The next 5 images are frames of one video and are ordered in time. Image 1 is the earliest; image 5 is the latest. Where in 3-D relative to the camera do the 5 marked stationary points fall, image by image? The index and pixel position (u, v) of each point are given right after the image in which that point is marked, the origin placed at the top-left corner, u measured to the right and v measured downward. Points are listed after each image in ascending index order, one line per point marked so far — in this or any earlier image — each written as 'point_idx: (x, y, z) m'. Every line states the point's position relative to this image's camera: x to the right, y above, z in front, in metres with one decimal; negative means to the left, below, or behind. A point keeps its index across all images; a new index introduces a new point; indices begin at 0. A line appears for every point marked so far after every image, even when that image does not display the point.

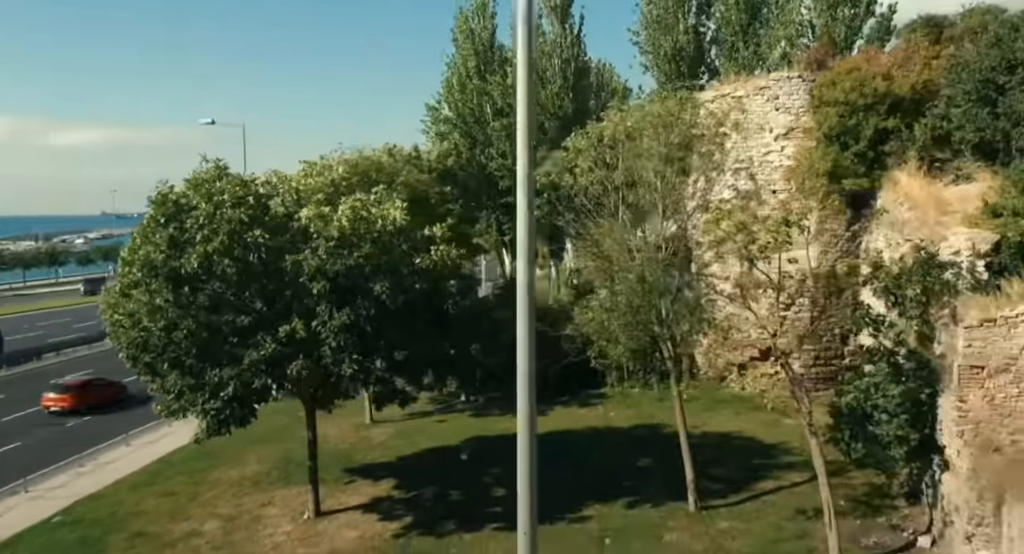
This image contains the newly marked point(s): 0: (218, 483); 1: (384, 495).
0: (-6.8, -4.8, +19.7) m
1: (-2.7, -4.6, +18.0) m
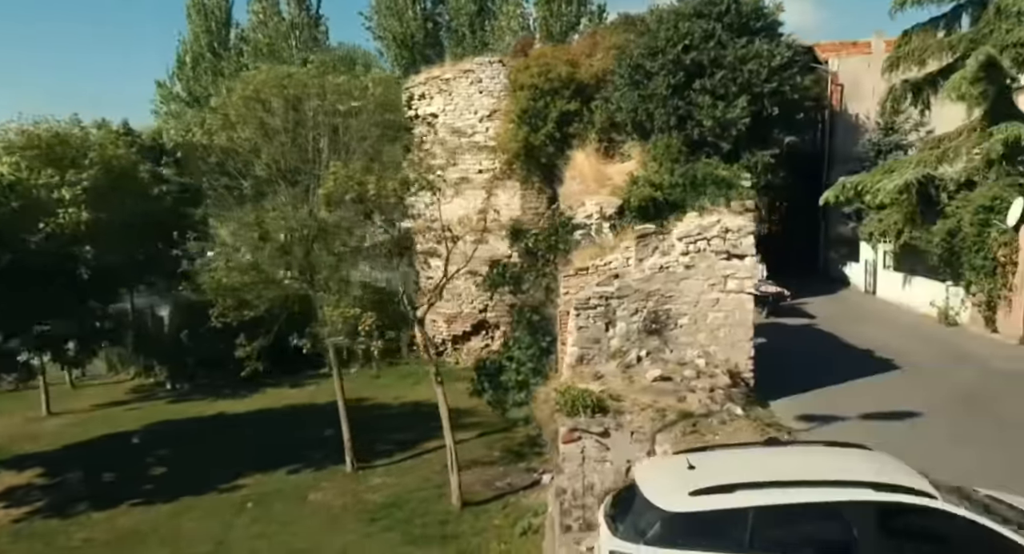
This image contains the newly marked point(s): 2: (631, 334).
0: (-14.0, -4.2, +17.5) m
1: (-9.6, -4.0, +16.8) m
2: (+1.4, -0.7, +9.7) m
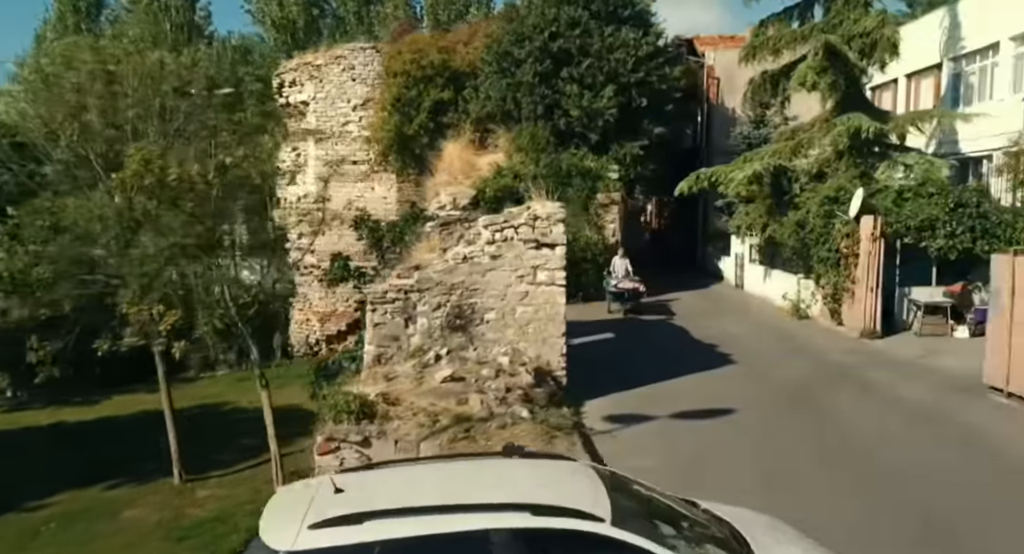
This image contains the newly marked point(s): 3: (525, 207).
0: (-16.8, -4.2, +15.2) m
1: (-12.4, -4.0, +14.9) m
2: (-0.8, -0.6, +8.9) m
3: (+0.1, +0.7, +9.1) m
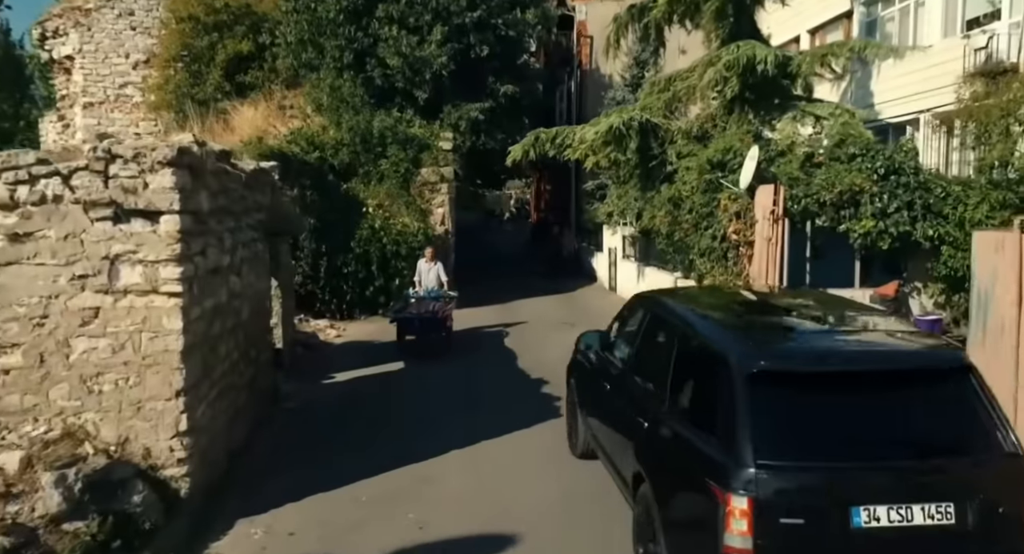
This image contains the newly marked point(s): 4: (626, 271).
0: (-19.7, -4.3, +8.7) m
1: (-15.3, -4.1, +8.9) m
2: (-3.1, -0.6, +4.2) m
3: (-2.2, +0.7, +4.4) m
4: (+2.1, +0.1, +15.5) m
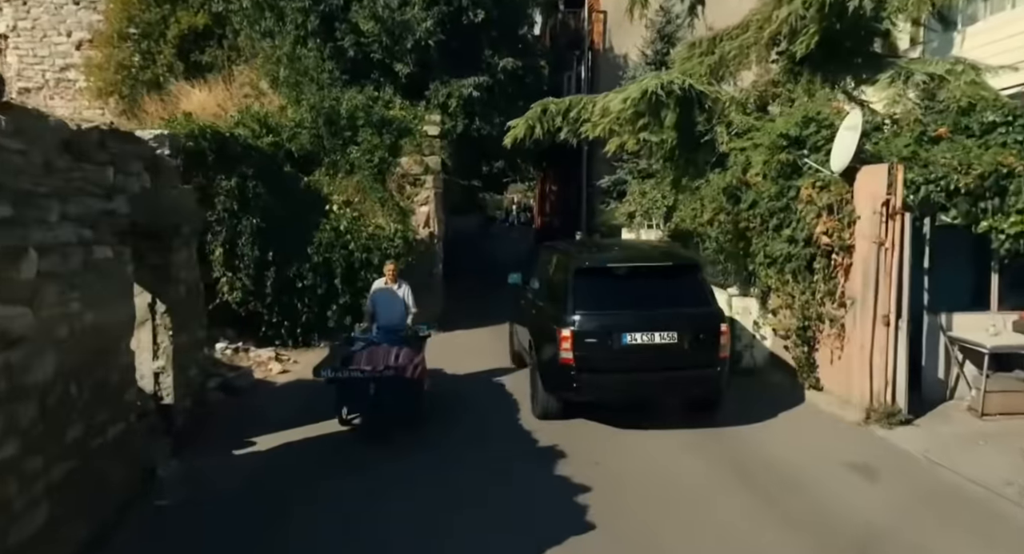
0: (-19.7, -4.5, +6.0) m
1: (-15.3, -4.2, +6.2) m
2: (-3.1, -0.7, +1.5) m
3: (-2.2, +0.6, +1.8) m
4: (+2.1, -0.1, +12.8) m
